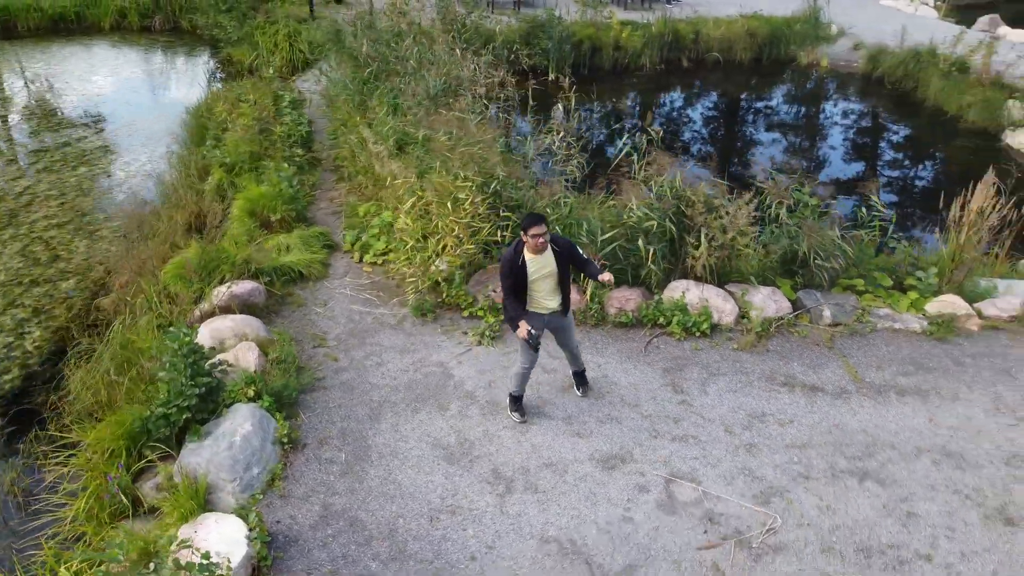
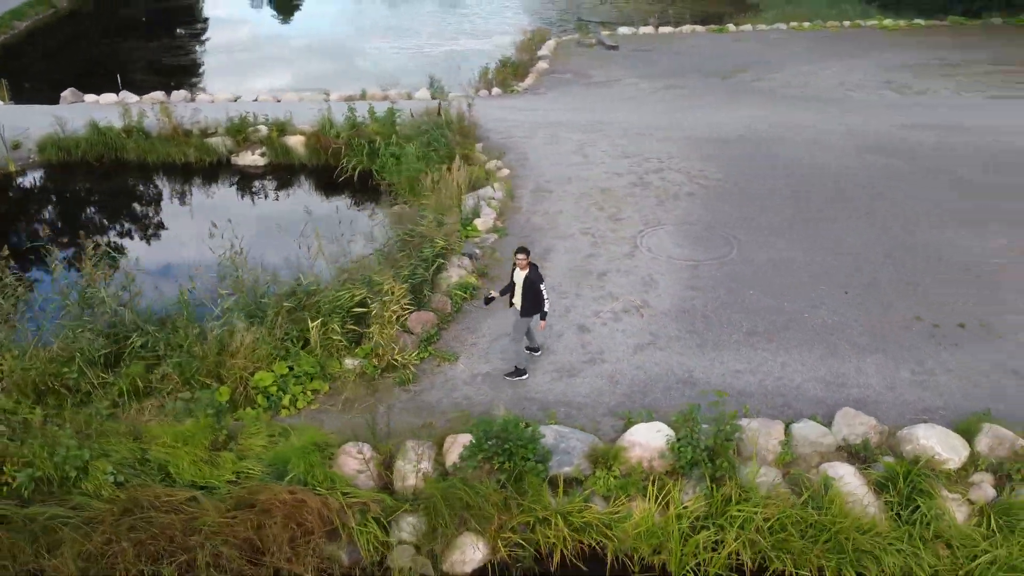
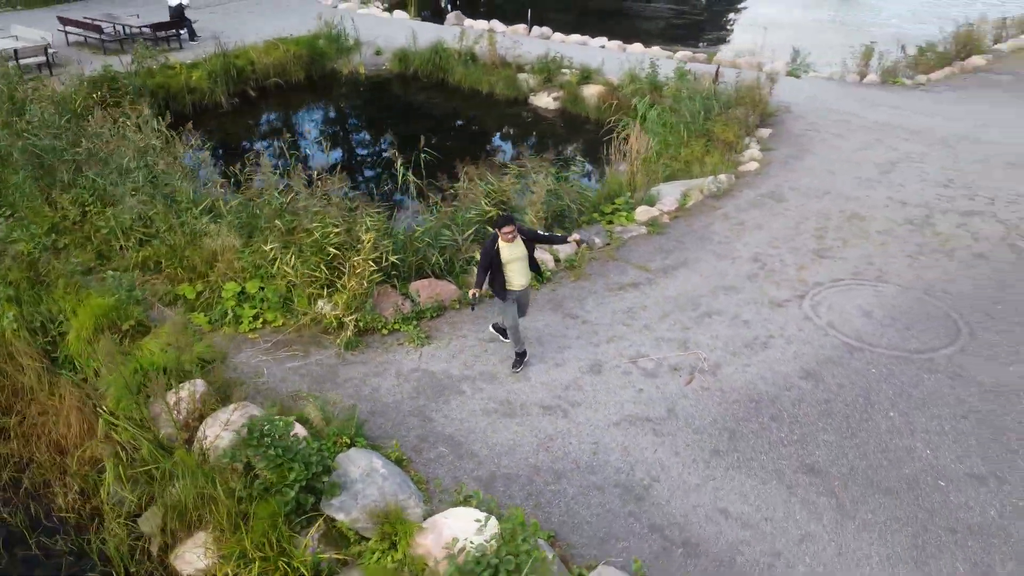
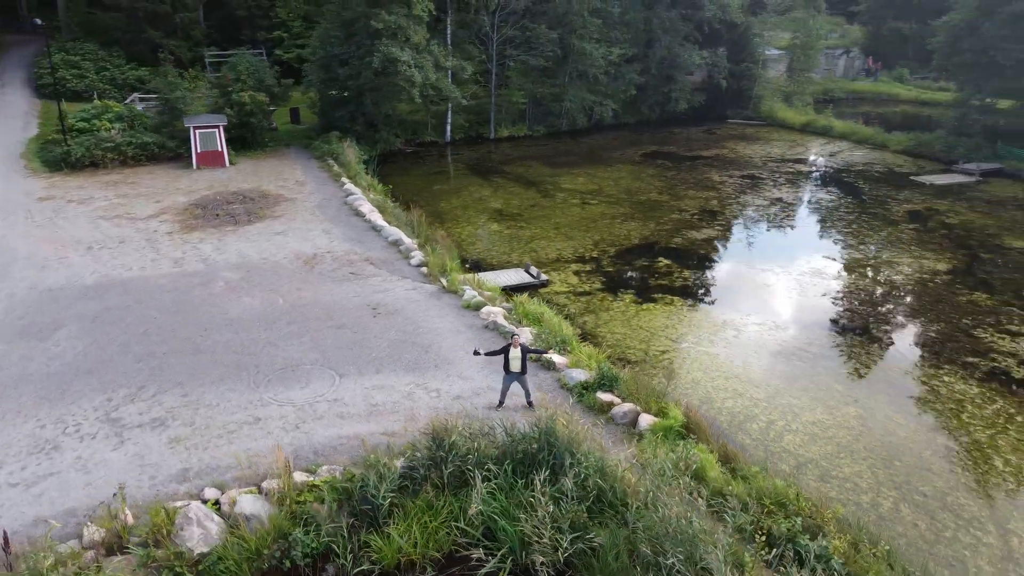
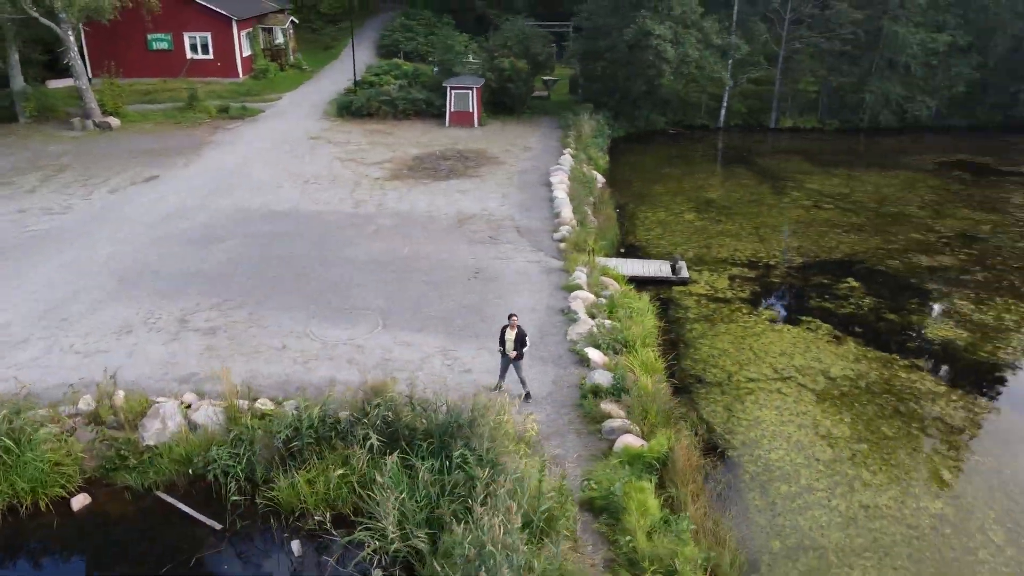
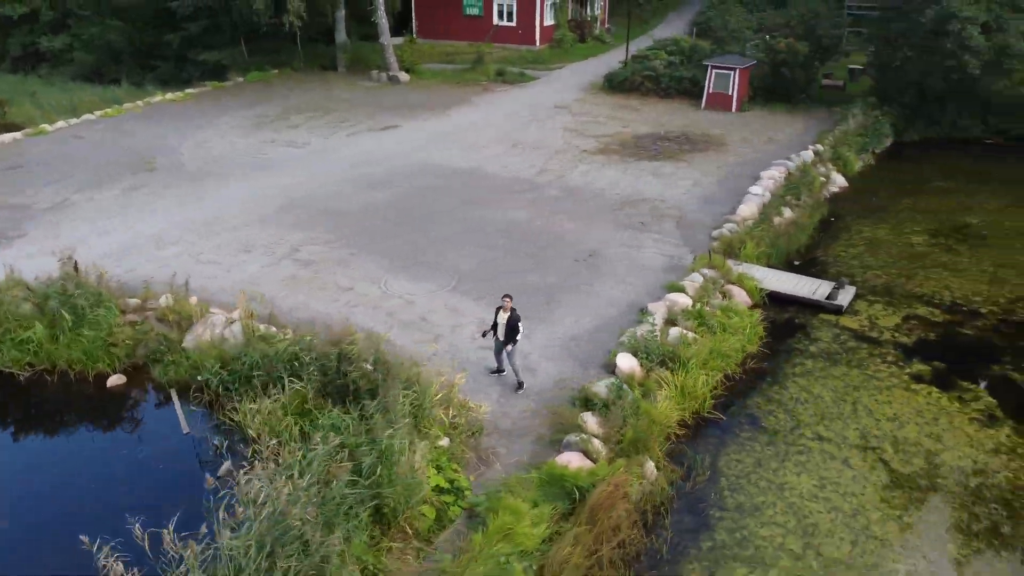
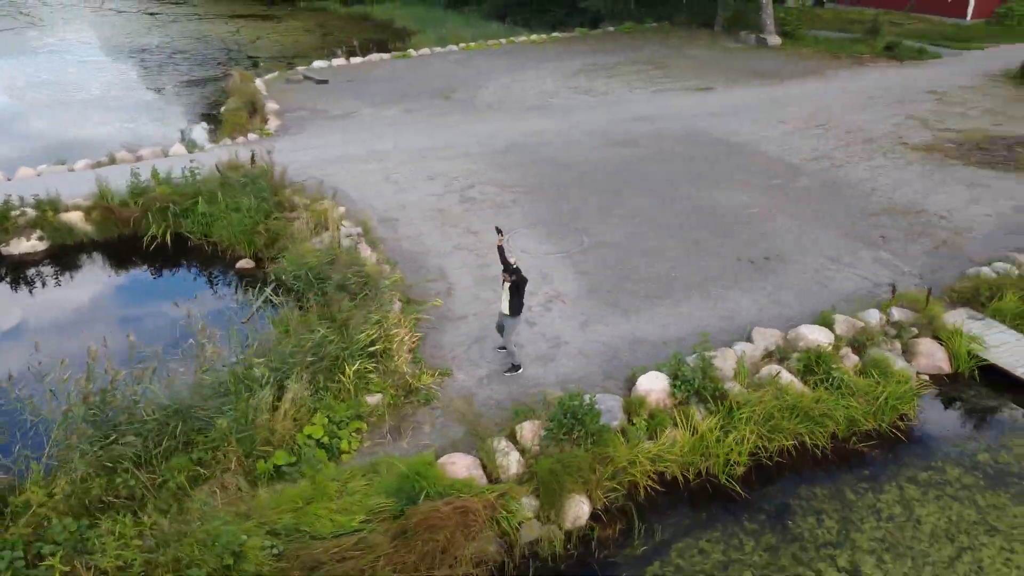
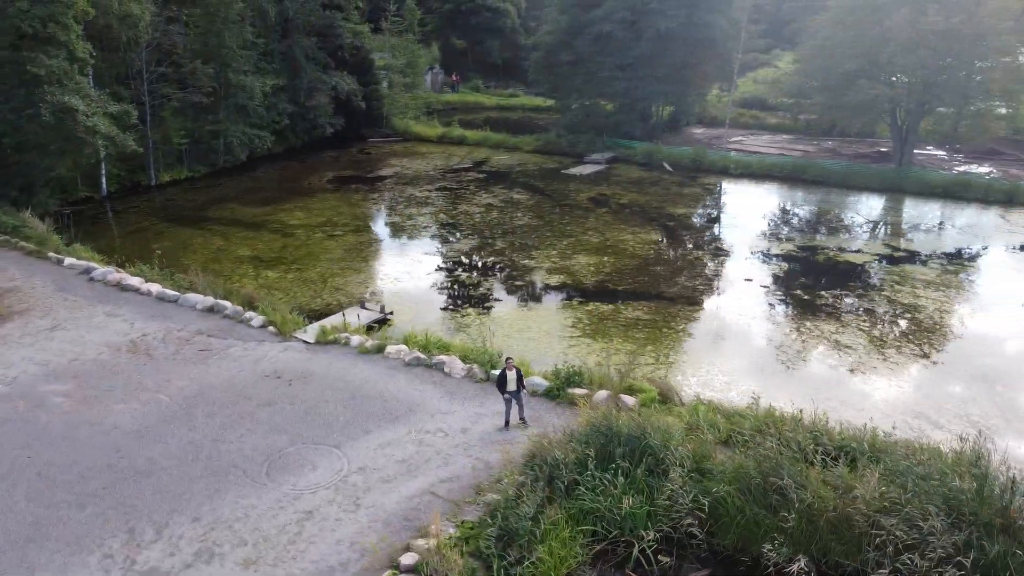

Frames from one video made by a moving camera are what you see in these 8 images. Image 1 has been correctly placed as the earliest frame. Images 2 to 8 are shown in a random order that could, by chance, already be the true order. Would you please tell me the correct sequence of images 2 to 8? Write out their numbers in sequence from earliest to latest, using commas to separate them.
3, 2, 7, 6, 5, 4, 8
